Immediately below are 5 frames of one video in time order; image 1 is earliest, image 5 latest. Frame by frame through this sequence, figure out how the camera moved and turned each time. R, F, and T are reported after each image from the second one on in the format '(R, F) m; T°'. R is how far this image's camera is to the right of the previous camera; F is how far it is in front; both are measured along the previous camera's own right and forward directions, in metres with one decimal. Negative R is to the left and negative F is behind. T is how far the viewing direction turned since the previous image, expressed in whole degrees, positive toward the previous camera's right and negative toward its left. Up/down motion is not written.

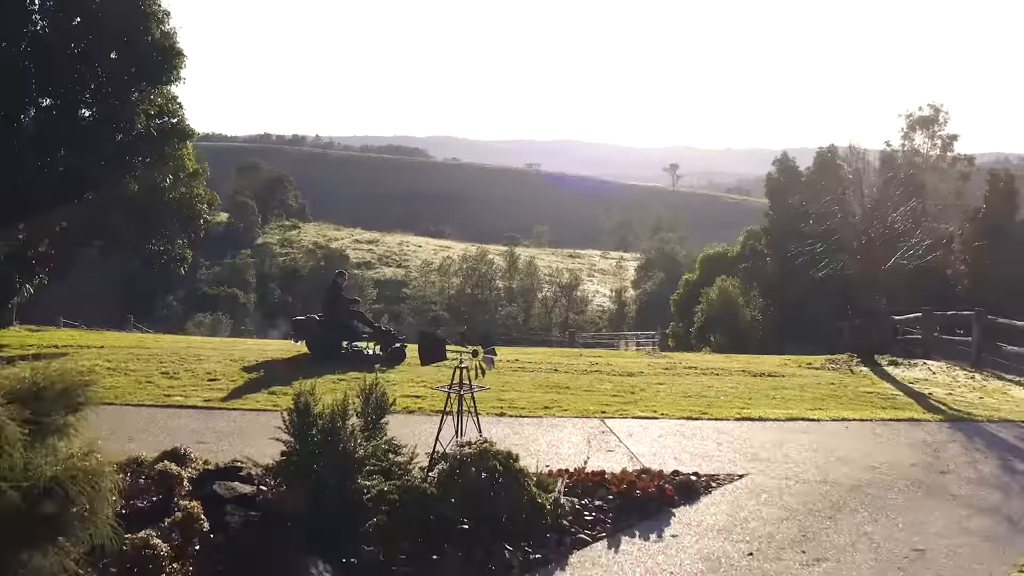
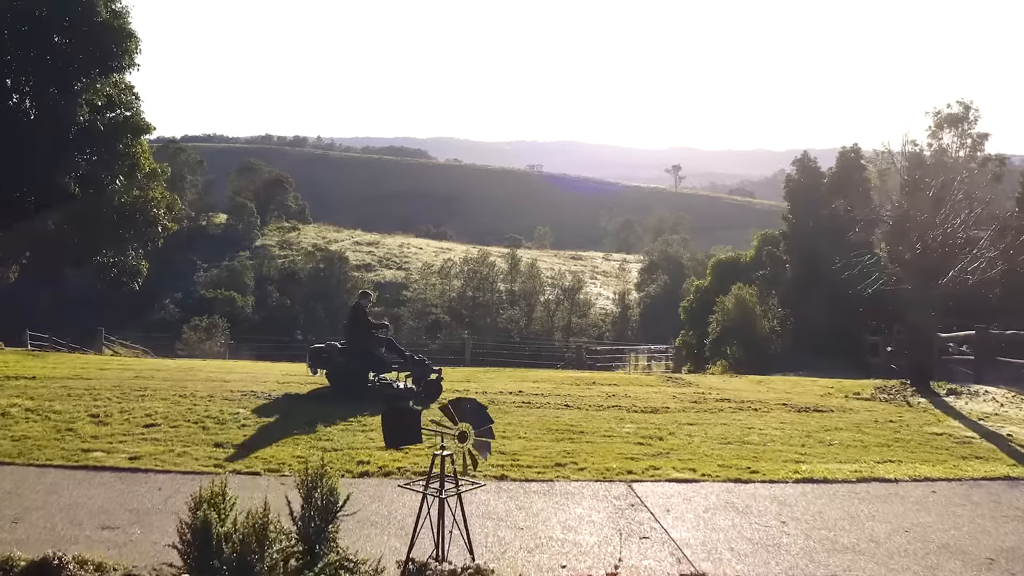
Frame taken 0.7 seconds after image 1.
(0.0, +1.1) m; 0°
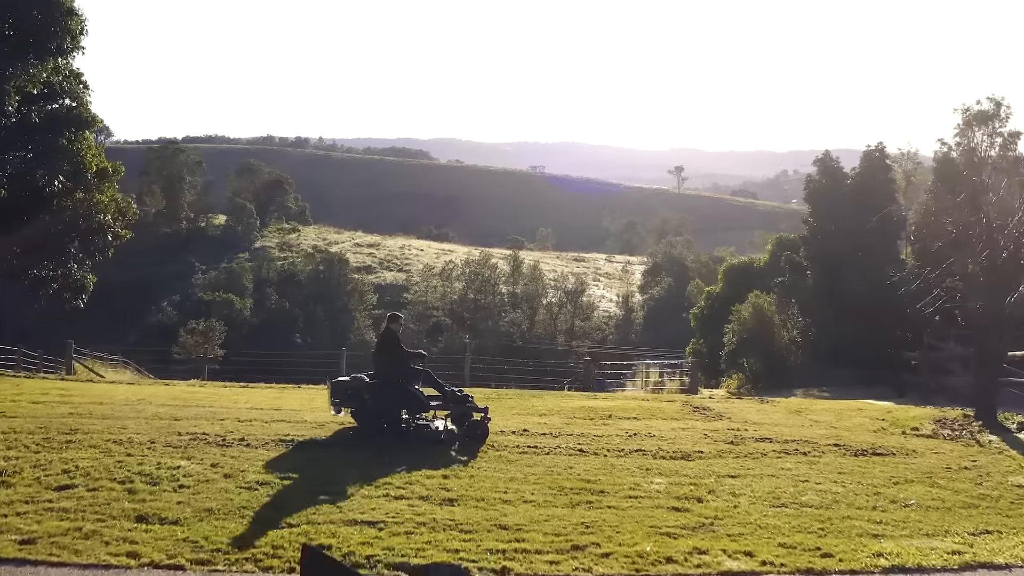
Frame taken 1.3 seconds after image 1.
(0.0, +1.0) m; 0°
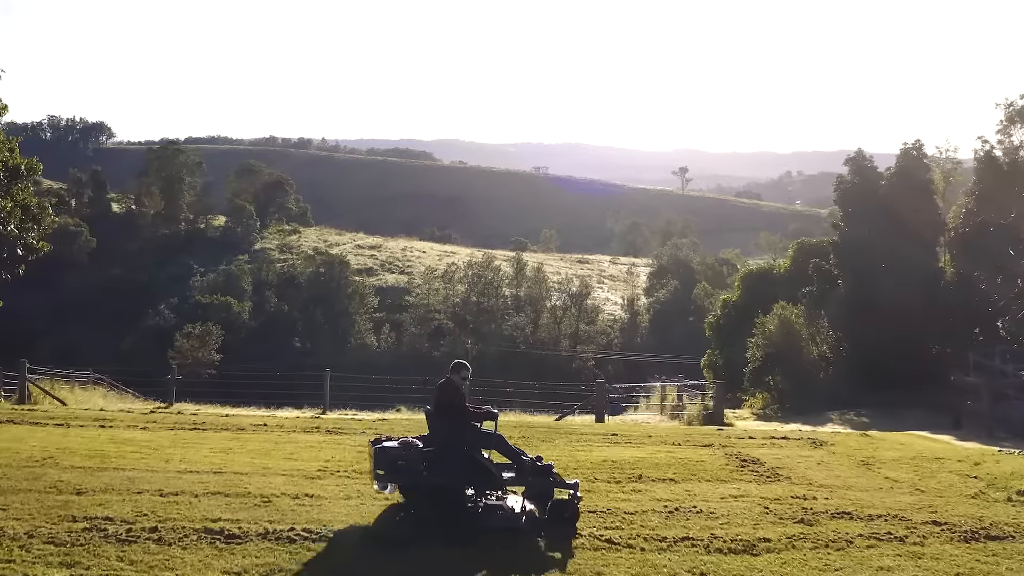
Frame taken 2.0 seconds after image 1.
(0.0, +1.3) m; 0°
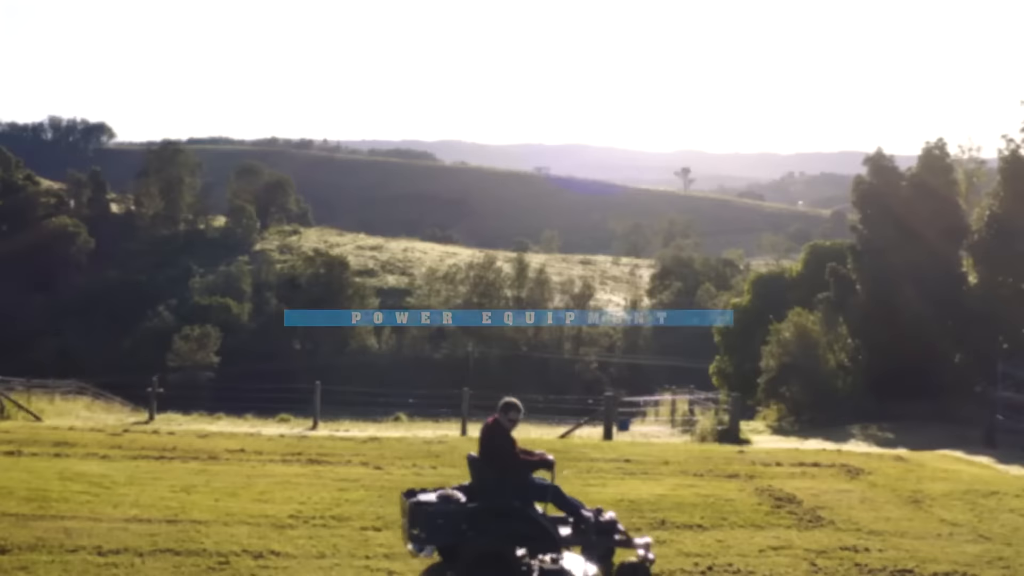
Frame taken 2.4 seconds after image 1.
(0.0, +0.7) m; 0°
